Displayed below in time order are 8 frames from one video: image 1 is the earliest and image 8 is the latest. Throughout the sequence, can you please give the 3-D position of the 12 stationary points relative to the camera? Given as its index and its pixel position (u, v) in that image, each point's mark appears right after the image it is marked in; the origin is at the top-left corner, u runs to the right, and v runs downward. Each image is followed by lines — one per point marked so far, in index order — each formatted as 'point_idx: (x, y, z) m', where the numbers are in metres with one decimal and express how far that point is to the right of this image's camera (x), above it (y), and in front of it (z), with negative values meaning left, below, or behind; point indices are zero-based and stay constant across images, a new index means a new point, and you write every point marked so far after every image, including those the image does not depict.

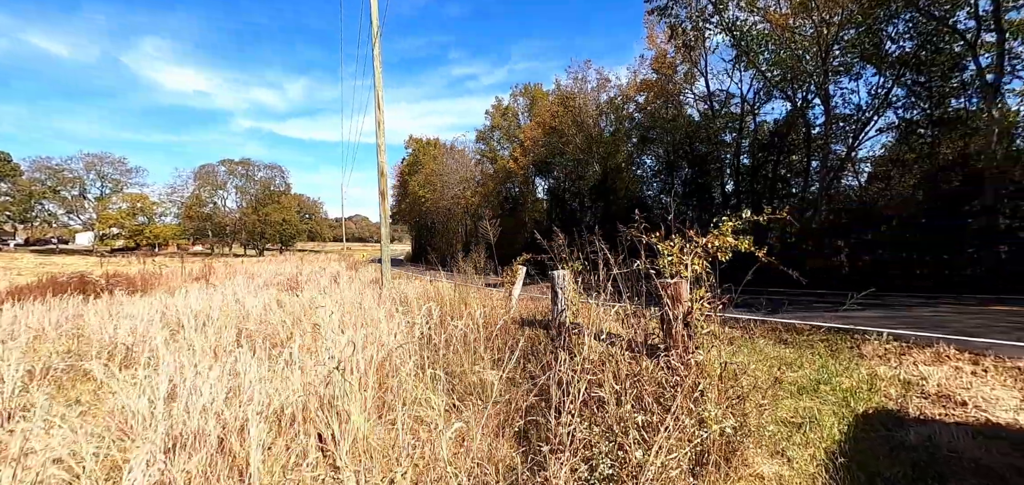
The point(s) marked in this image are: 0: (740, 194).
0: (+8.9, +1.8, +18.9) m
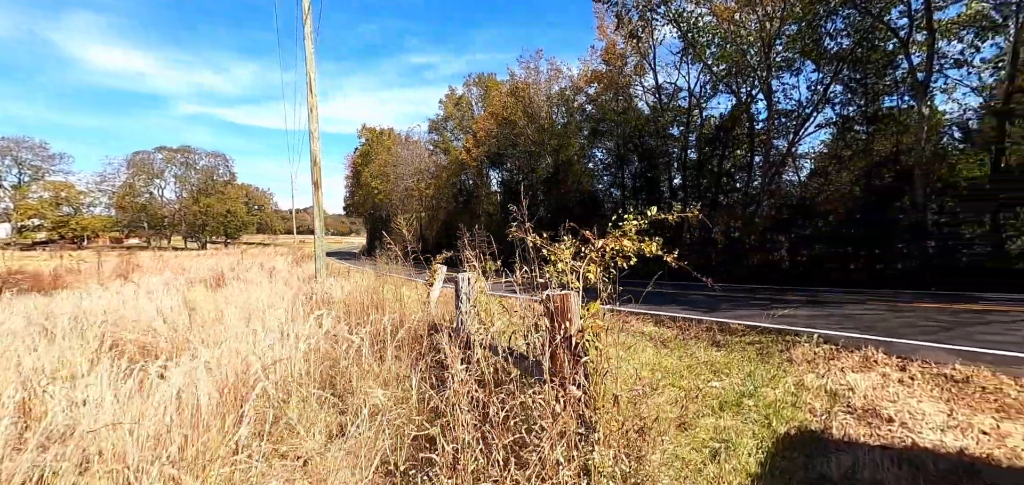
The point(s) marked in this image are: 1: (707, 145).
0: (+6.8, +2.1, +18.9) m
1: (+7.3, +3.6, +18.2) m
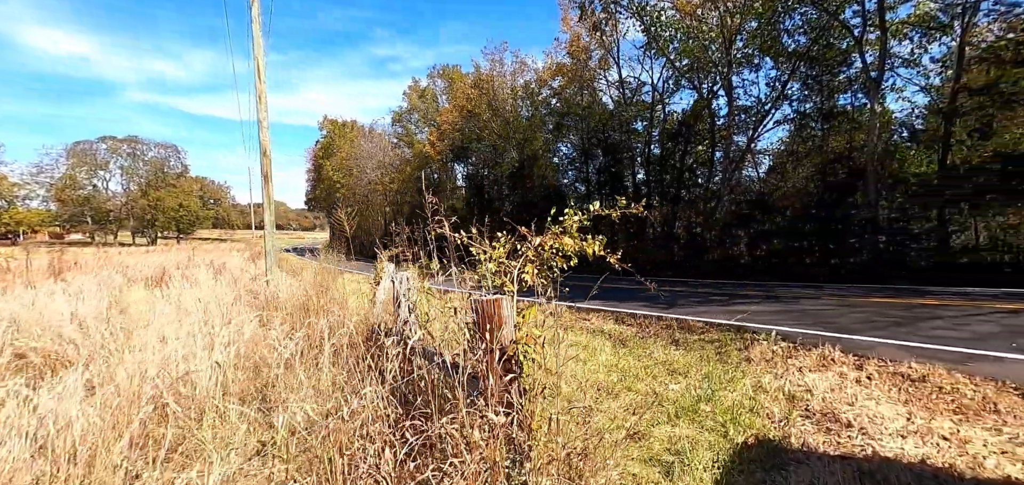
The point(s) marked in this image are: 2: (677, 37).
0: (+5.4, +2.3, +18.9) m
1: (+5.9, +3.8, +18.2) m
2: (+5.6, +7.1, +16.6) m
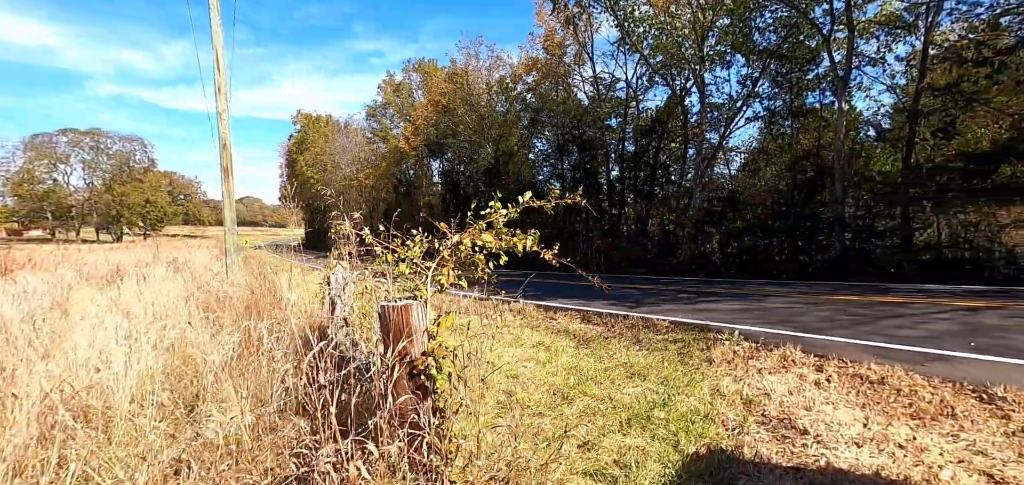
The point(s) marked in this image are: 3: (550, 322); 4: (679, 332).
0: (+4.3, +2.4, +18.8) m
1: (+4.9, +3.9, +18.1) m
2: (+4.7, +7.2, +16.5) m
3: (+0.6, -1.4, +8.4) m
4: (+2.2, -1.2, +6.4) m
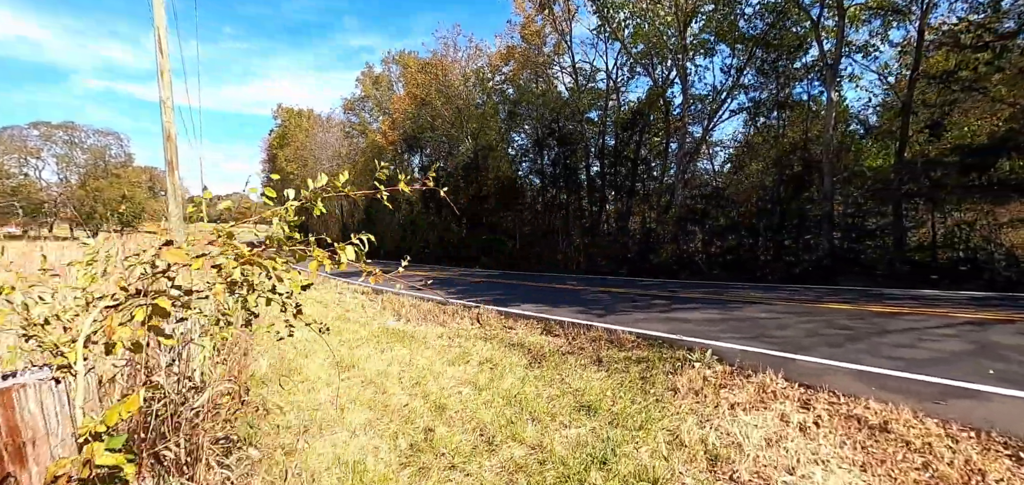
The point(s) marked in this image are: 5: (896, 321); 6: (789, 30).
0: (+3.4, +2.4, +18.0) m
1: (+4.0, +4.0, +17.3) m
2: (+3.8, +7.2, +15.7) m
3: (-0.1, -1.4, +7.4) m
4: (+1.5, -1.2, +5.5) m
5: (+4.4, -0.9, +5.6) m
6: (+7.5, +5.8, +13.2) m
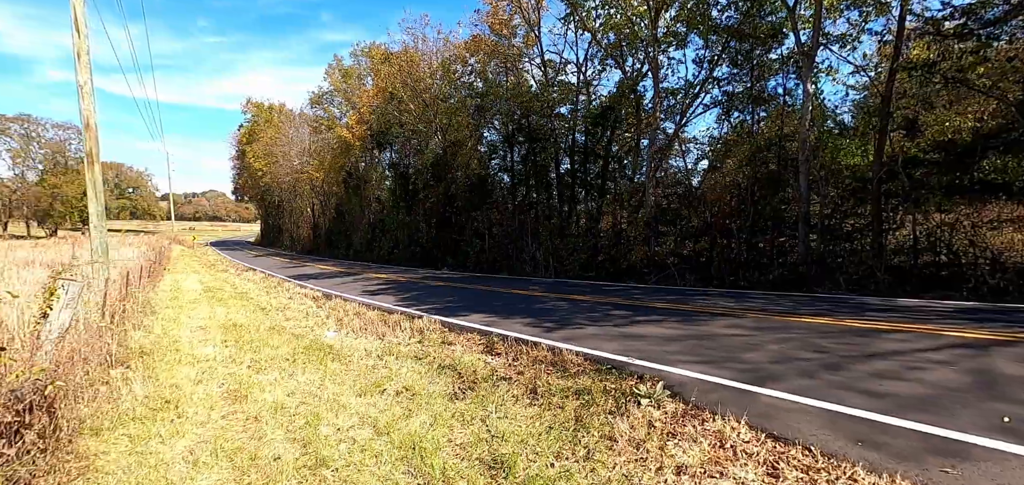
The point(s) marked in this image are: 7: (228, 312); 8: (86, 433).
0: (+2.2, +2.4, +17.1) m
1: (+2.8, +3.9, +16.4) m
2: (+2.7, +7.2, +14.8) m
3: (-0.9, -1.4, +6.5) m
4: (+0.7, -1.3, +4.6) m
5: (+3.7, -1.0, +4.8) m
6: (+6.5, +5.7, +12.5) m
7: (-7.2, -1.7, +12.3) m
8: (-3.8, -1.7, +4.4) m
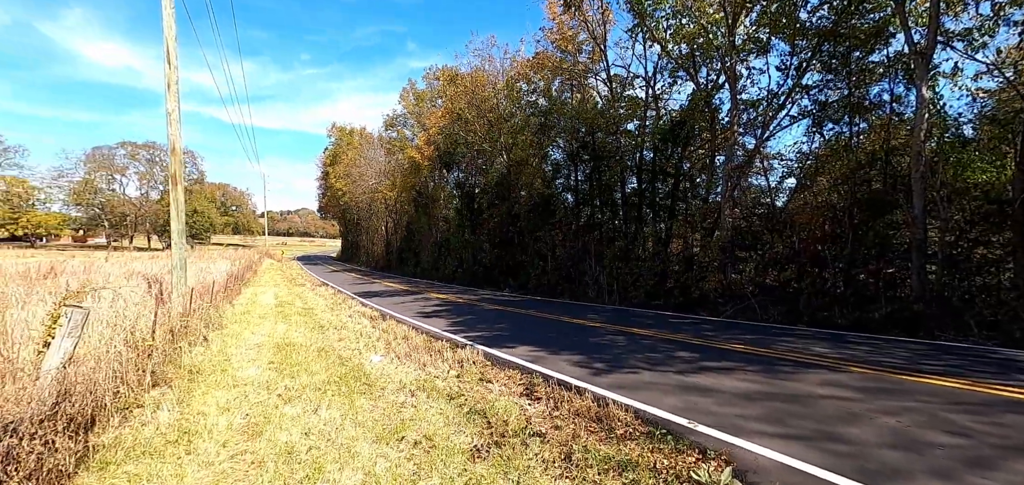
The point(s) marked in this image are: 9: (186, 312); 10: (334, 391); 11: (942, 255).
0: (+4.3, +1.6, +16.0) m
1: (+4.8, +3.2, +15.3) m
2: (+4.5, +6.4, +13.9) m
3: (-0.4, -1.8, +5.8) m
4: (+1.0, -1.5, +3.8) m
5: (+3.9, -1.3, +3.6) m
6: (+8.0, +5.0, +11.0) m
7: (-5.7, -2.2, +12.5) m
8: (-3.5, -1.9, +4.1) m
9: (-6.7, -1.4, +10.1) m
10: (-2.3, -1.9, +6.3) m
11: (+8.3, -0.2, +9.4) m
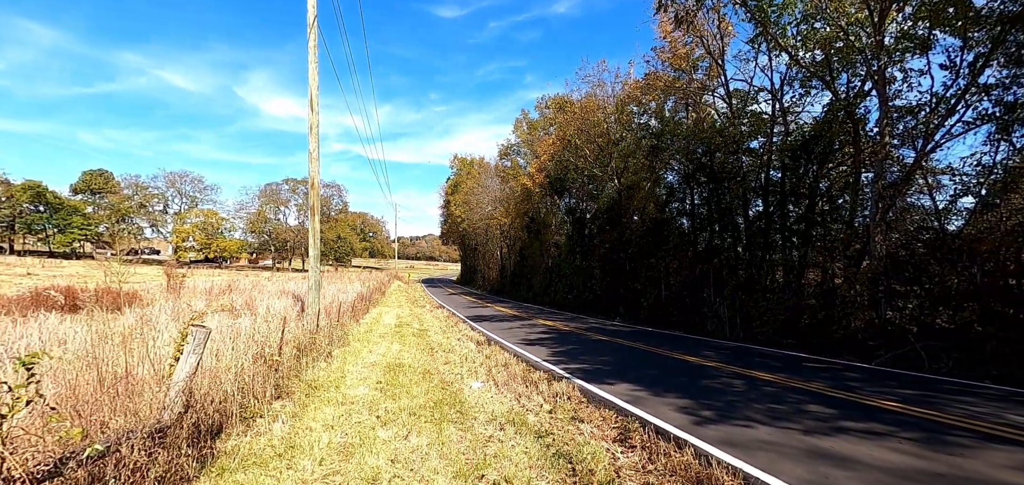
0: (+7.7, +0.7, +14.4) m
1: (+8.0, +2.3, +13.7) m
2: (+7.4, +5.7, +12.5) m
3: (+0.6, -2.1, +5.5) m
4: (+1.5, -1.8, +3.1) m
5: (+4.3, -1.5, +2.3) m
6: (+10.1, +4.4, +8.8) m
7: (-3.0, -2.9, +13.1) m
8: (-2.8, -2.2, +4.6) m
9: (-4.5, -2.0, +11.1) m
10: (-1.1, -2.3, +6.3) m
11: (+9.9, -0.8, +6.9) m
